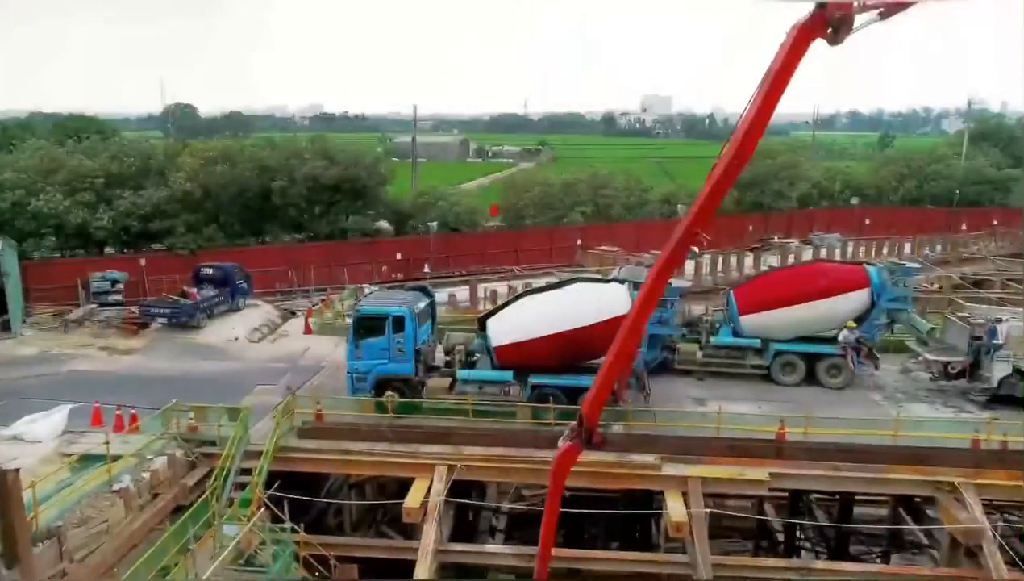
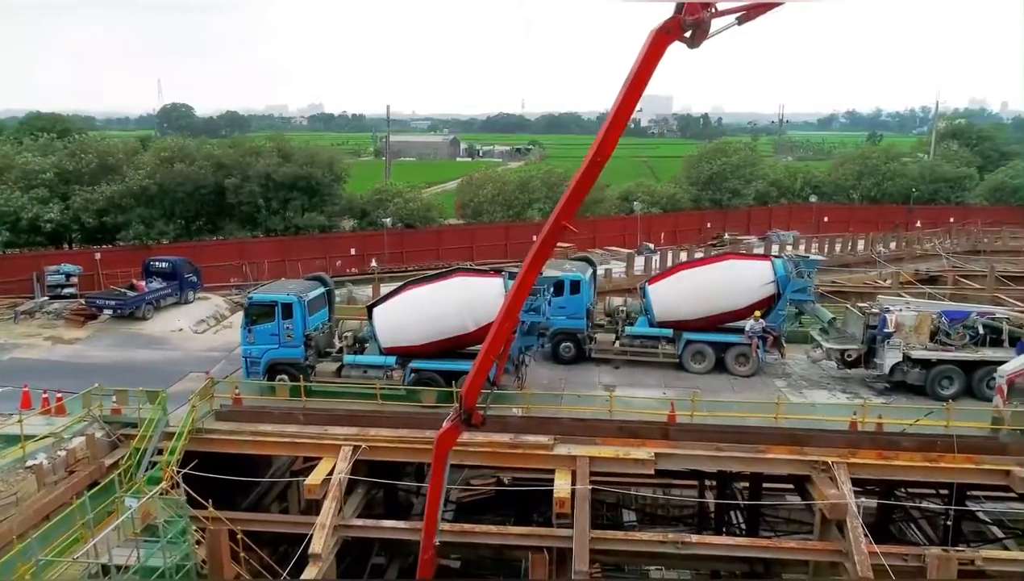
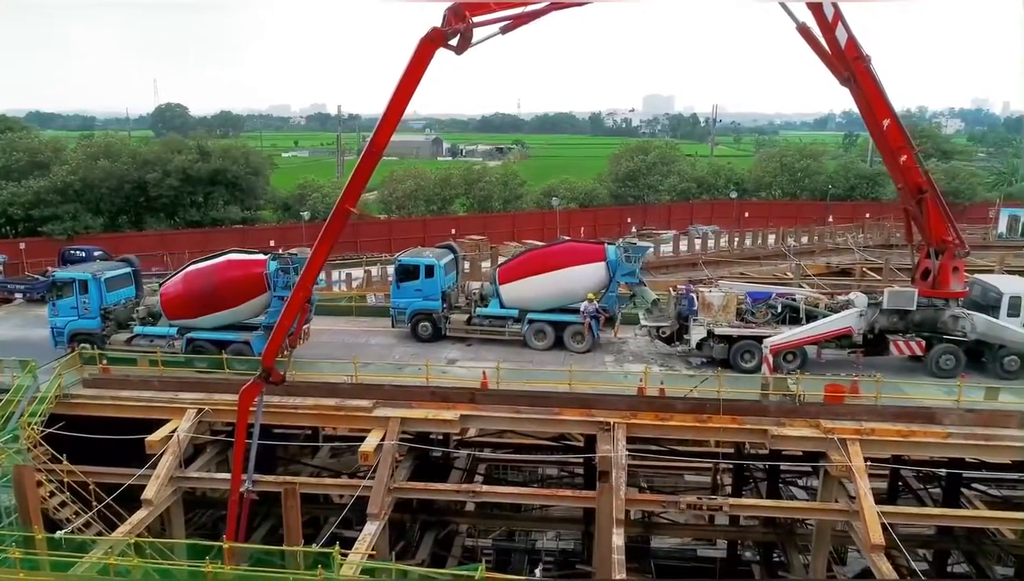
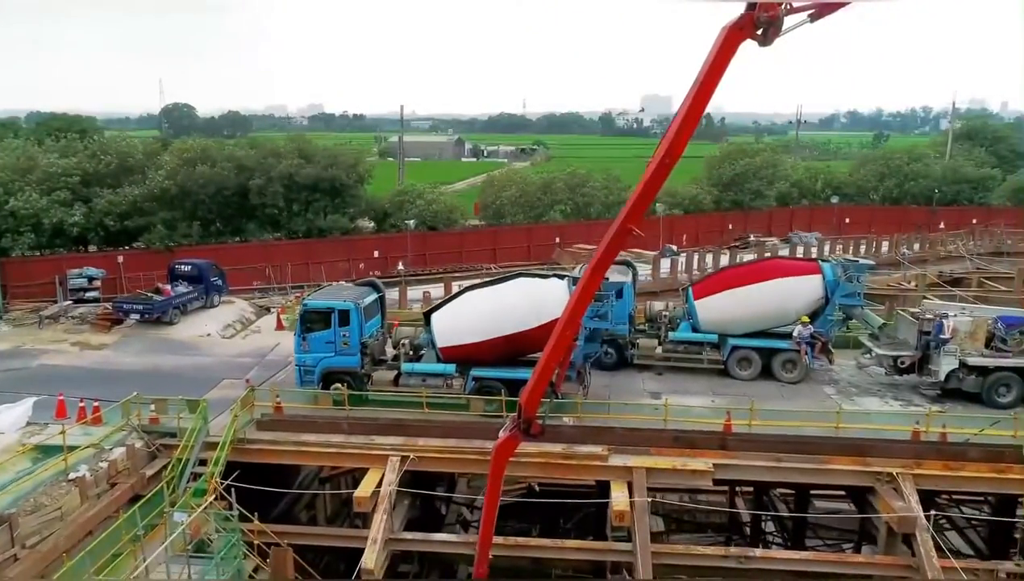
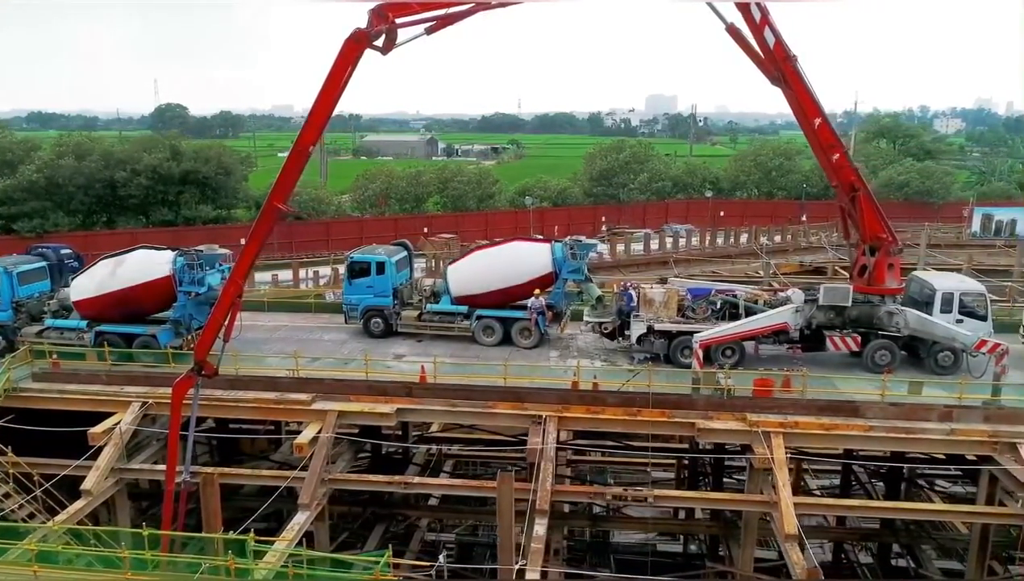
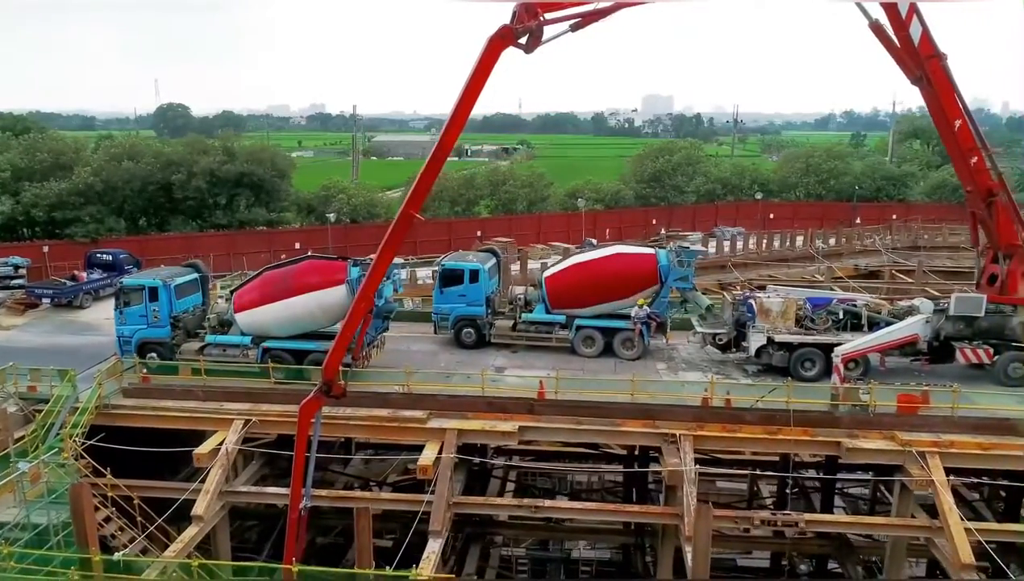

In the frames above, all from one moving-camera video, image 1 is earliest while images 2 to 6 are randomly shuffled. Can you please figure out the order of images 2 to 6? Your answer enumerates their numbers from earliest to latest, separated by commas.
4, 2, 6, 3, 5
